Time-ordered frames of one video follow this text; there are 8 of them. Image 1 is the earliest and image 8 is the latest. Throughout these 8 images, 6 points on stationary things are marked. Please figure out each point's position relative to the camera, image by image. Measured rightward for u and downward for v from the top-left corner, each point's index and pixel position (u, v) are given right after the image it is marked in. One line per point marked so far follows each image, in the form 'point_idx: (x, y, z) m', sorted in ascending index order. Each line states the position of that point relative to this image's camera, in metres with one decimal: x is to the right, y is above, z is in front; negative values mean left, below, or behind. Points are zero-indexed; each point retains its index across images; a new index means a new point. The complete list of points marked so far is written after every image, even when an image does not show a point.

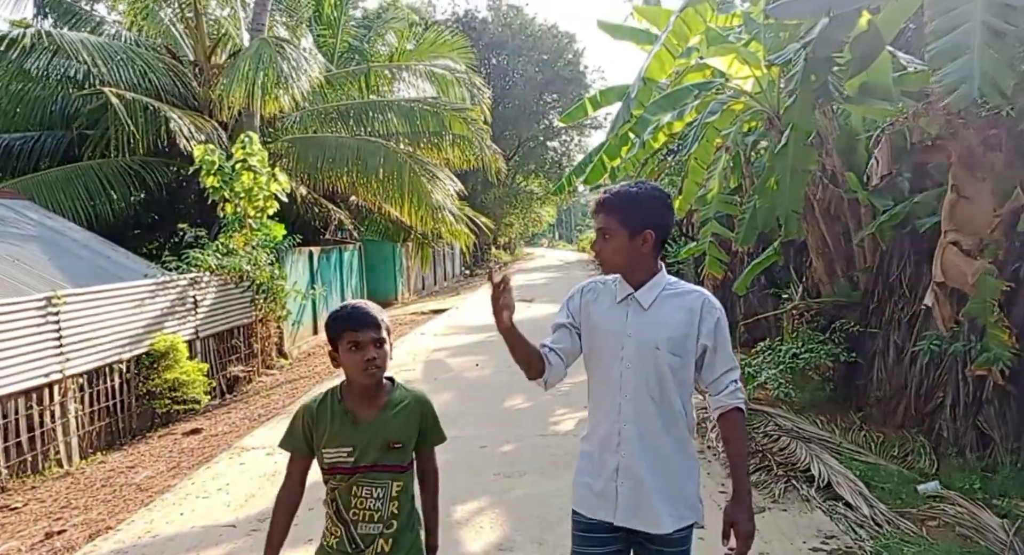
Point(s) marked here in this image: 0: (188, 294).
0: (-3.3, -0.2, +7.5) m
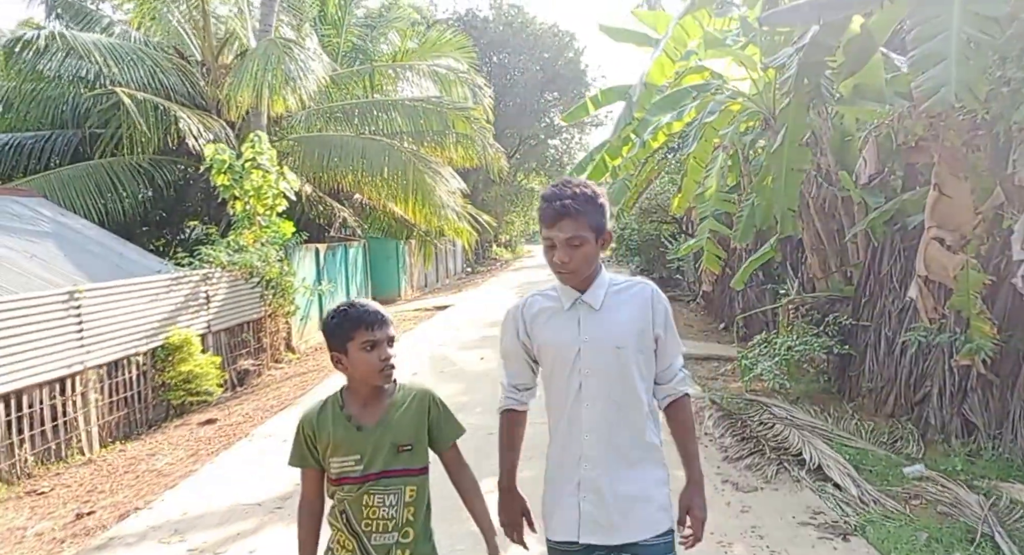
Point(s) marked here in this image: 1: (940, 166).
0: (-3.2, -0.1, +7.7) m
1: (+2.2, +0.6, +3.9) m
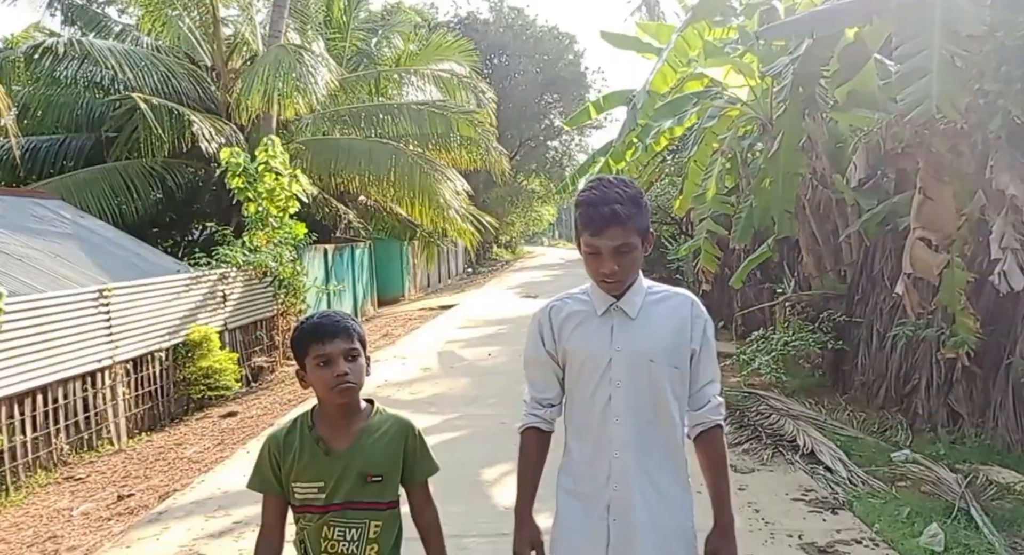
0: (-3.2, -0.1, +8.0) m
1: (+2.3, +0.6, +4.1) m
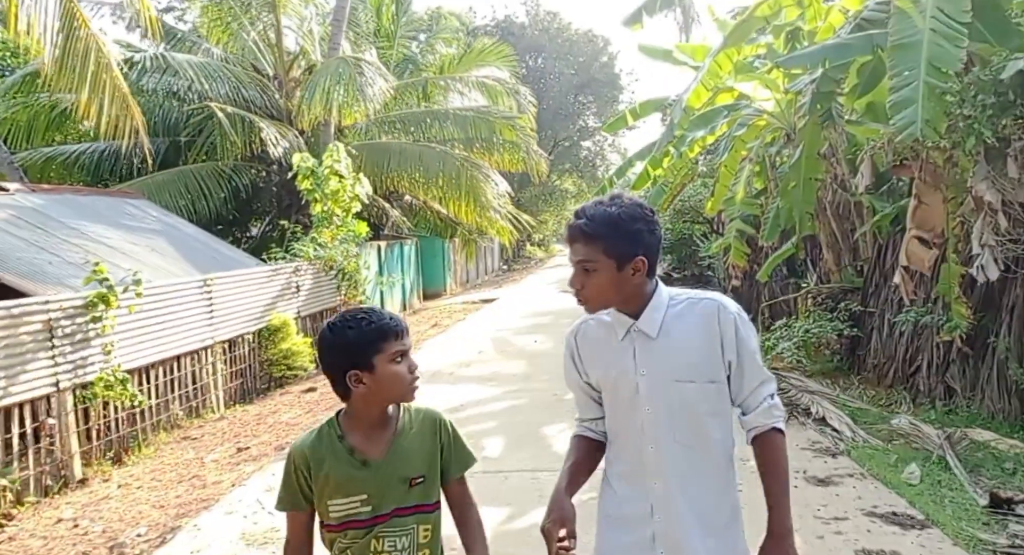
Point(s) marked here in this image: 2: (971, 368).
0: (-2.6, 0.0, +8.9) m
1: (+2.7, +0.6, +4.9) m
2: (+3.4, -0.6, +5.4) m
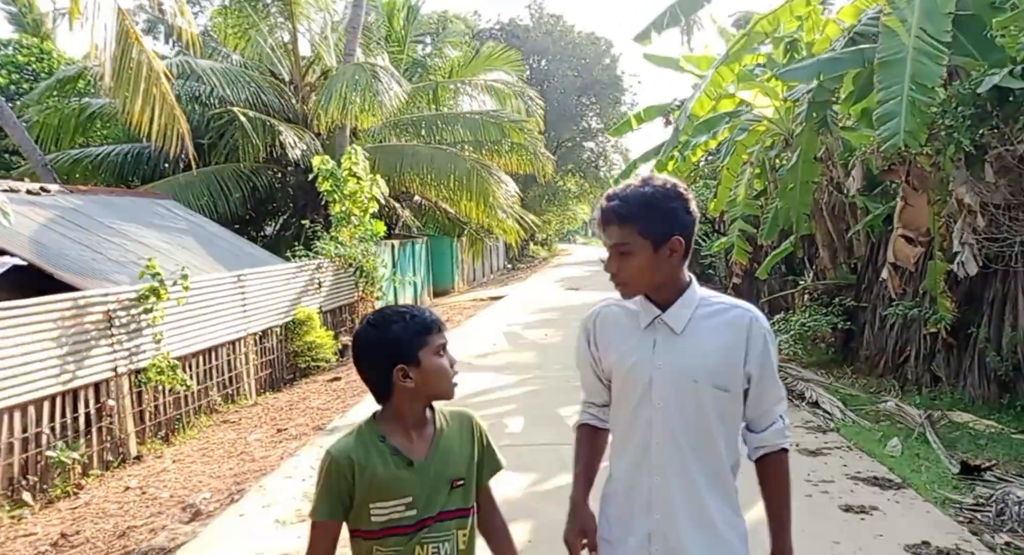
0: (-2.5, 0.0, +9.4) m
1: (+2.8, +0.7, +5.3) m
2: (+3.5, -0.6, +5.9) m
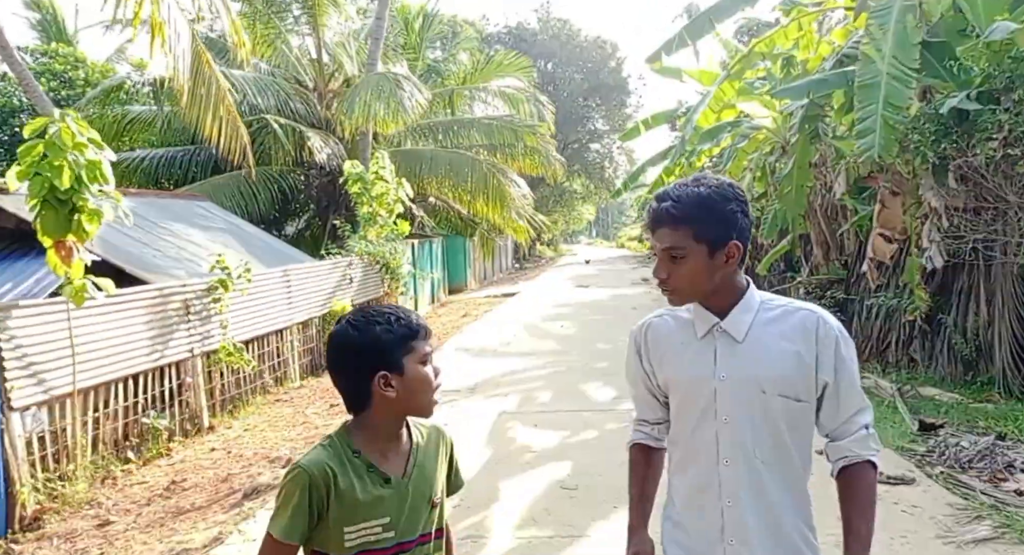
0: (-2.2, +0.1, +10.2) m
1: (+3.0, +0.7, +6.1) m
2: (+3.7, -0.6, +6.6) m
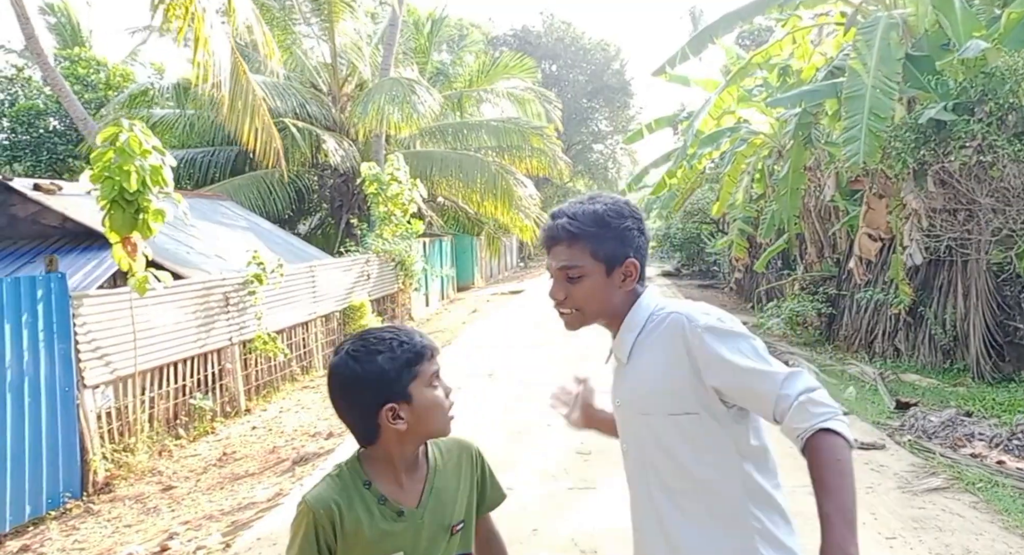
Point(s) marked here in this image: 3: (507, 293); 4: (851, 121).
0: (-2.1, +0.1, +10.7) m
1: (+3.2, +0.7, +6.6) m
2: (+3.9, -0.5, +7.1) m
3: (-0.1, -0.4, +17.7) m
4: (+2.6, +1.2, +5.7) m
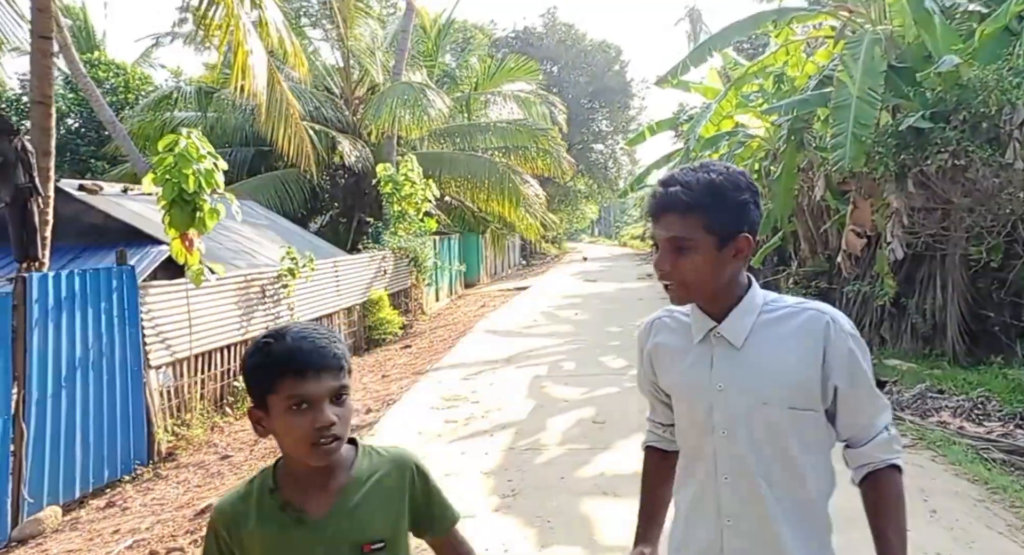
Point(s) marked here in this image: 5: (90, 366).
0: (-2.0, +0.2, +11.3) m
1: (+3.3, +0.8, +7.1) m
2: (+4.0, -0.5, +7.7) m
3: (0.0, -0.3, +18.2) m
4: (+2.8, +1.3, +6.3) m
5: (-2.7, -0.6, +4.7) m
